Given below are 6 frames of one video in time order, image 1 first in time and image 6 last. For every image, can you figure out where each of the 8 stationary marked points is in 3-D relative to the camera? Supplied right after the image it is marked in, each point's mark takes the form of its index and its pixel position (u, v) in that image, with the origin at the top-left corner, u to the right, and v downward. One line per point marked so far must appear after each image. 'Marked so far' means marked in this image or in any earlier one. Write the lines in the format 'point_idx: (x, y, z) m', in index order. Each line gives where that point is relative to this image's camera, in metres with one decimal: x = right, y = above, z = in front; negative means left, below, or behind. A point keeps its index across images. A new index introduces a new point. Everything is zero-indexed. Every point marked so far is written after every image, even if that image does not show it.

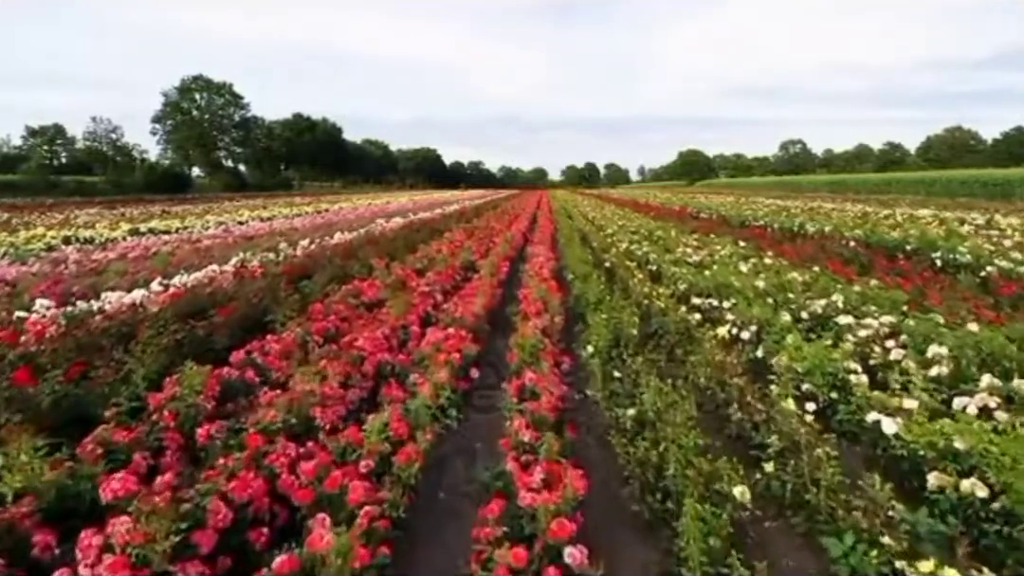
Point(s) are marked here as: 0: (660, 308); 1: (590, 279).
0: (+1.5, -0.2, +7.1) m
1: (+1.1, +0.1, +9.7) m
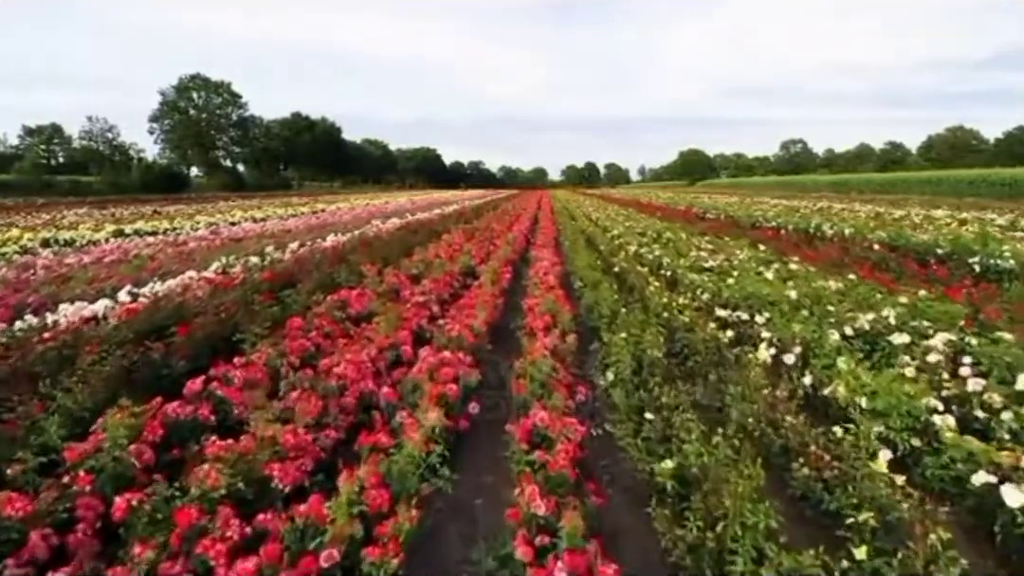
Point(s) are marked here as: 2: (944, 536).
0: (+1.5, -0.3, +6.3) m
1: (+1.1, 0.0, +8.9) m
2: (+1.6, -0.9, +2.6) m
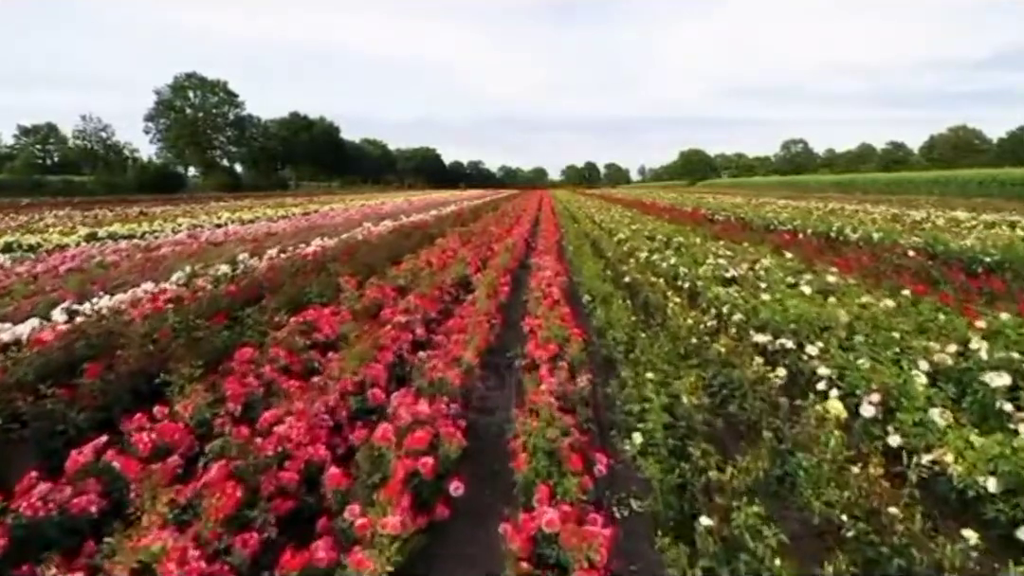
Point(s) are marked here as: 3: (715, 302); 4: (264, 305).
0: (+1.5, -0.5, +5.2) m
1: (+1.1, -0.2, +7.8) m
2: (+1.6, -1.1, +1.5) m
3: (+2.2, -0.2, +7.5) m
4: (-2.4, -0.2, +6.8) m
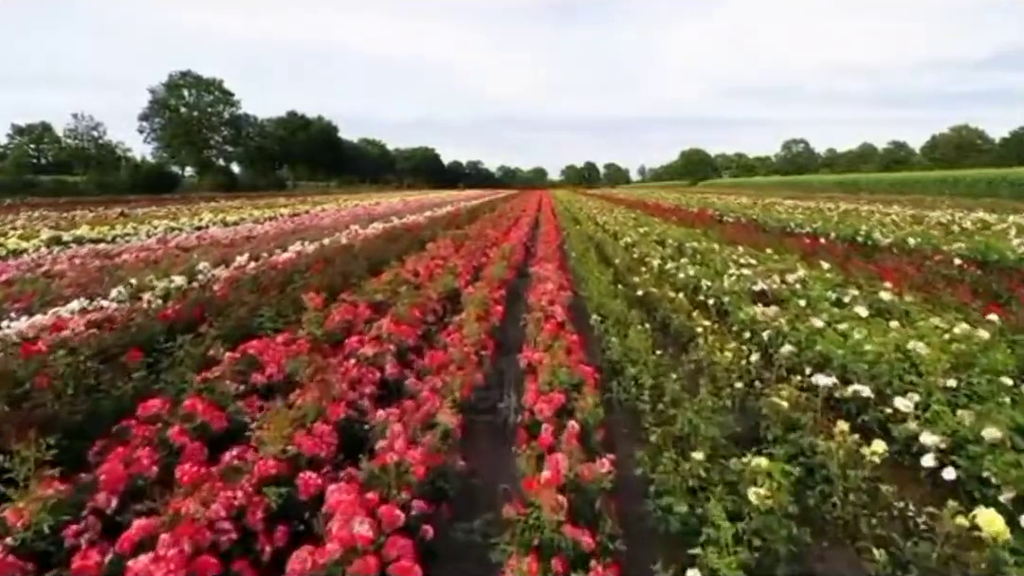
0: (+1.5, -0.7, +3.9) m
1: (+1.1, -0.3, +6.5) m
2: (+1.5, -1.3, +0.2) m
3: (+2.1, -0.3, +6.2) m
4: (-2.4, -0.3, +5.6) m
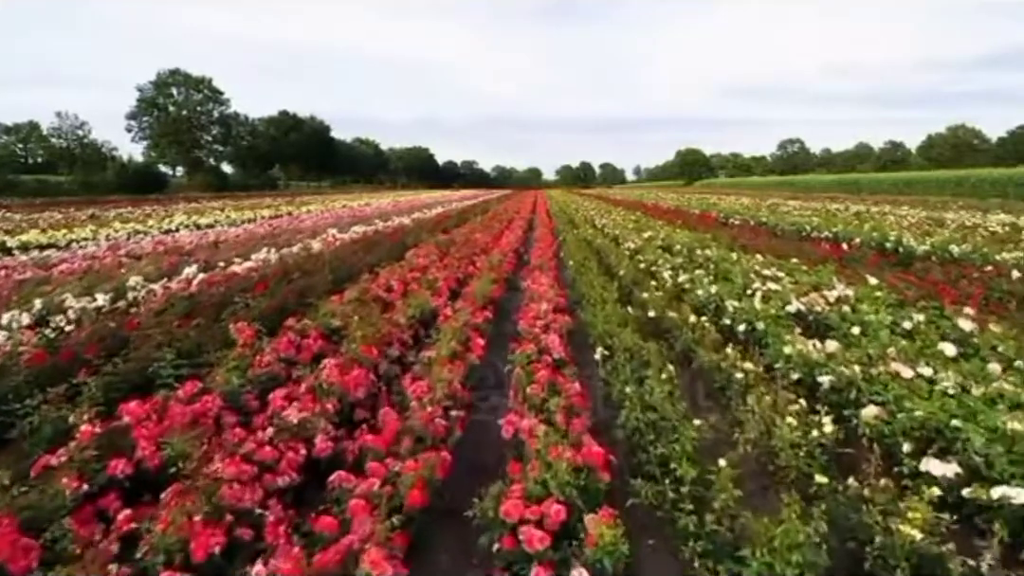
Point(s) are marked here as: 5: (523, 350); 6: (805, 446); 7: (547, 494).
0: (+1.4, -0.9, +2.5) m
1: (+0.9, -0.6, +5.1) m
2: (+1.4, -1.5, -1.3) m
3: (+2.0, -0.5, +4.8) m
4: (-2.5, -0.6, +4.1) m
5: (+0.1, -0.5, +5.7) m
6: (+1.4, -0.8, +3.5) m
7: (+0.1, -0.8, +2.8) m
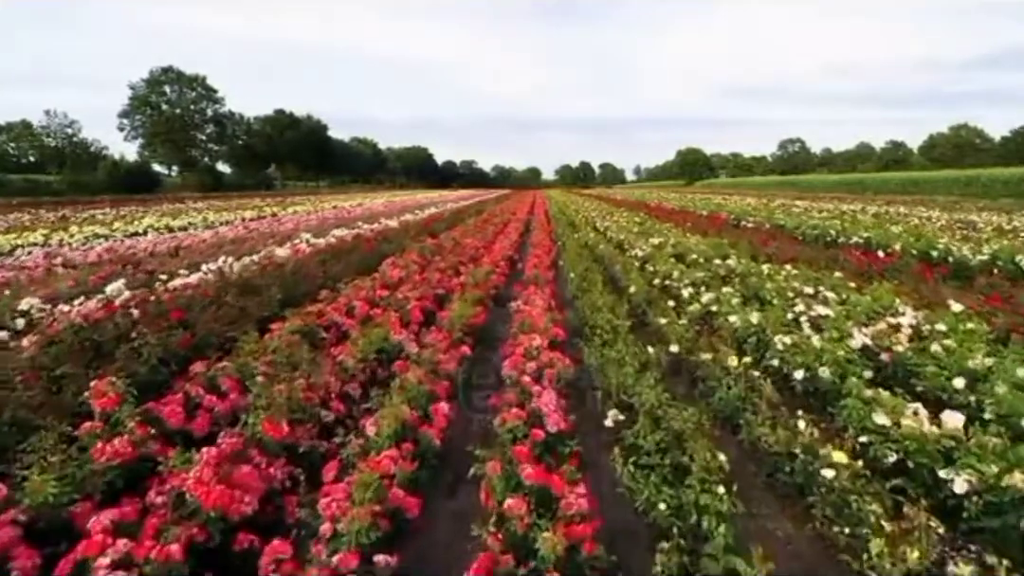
0: (+1.3, -1.1, +0.9) m
1: (+0.8, -0.8, +3.5) m
2: (+1.3, -1.7, -2.9) m
3: (+1.9, -0.8, +3.2) m
4: (-2.7, -0.8, +2.5) m
5: (0.0, -0.7, +4.1) m
6: (+1.3, -1.0, +1.9) m
7: (0.0, -1.1, +1.2) m
